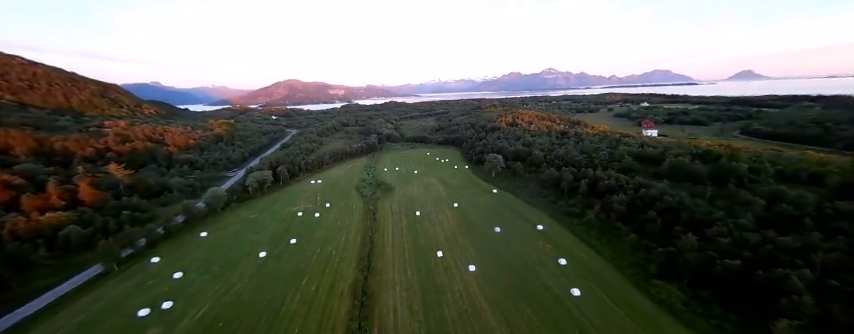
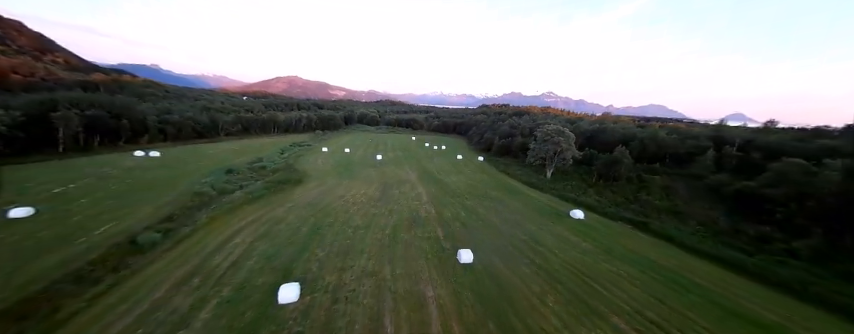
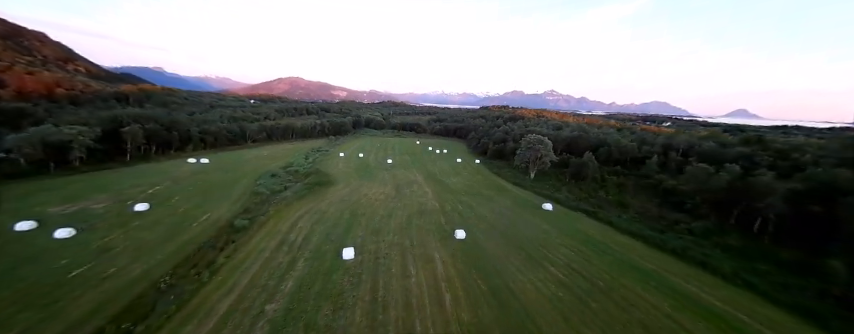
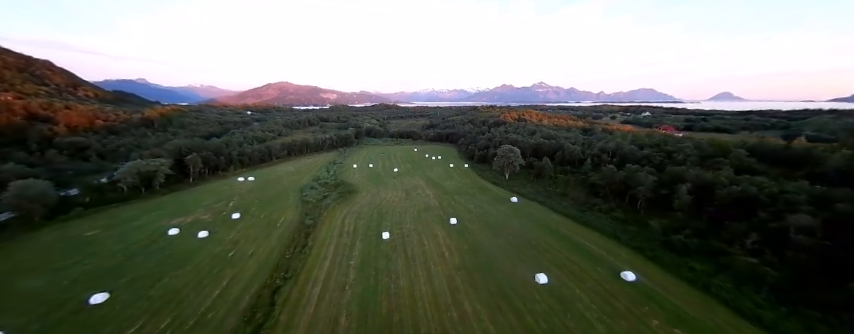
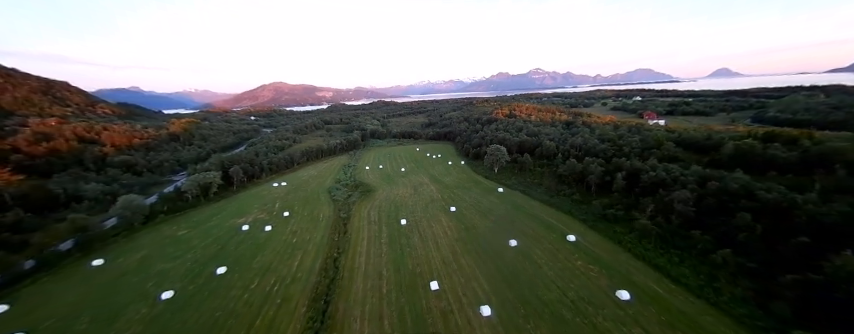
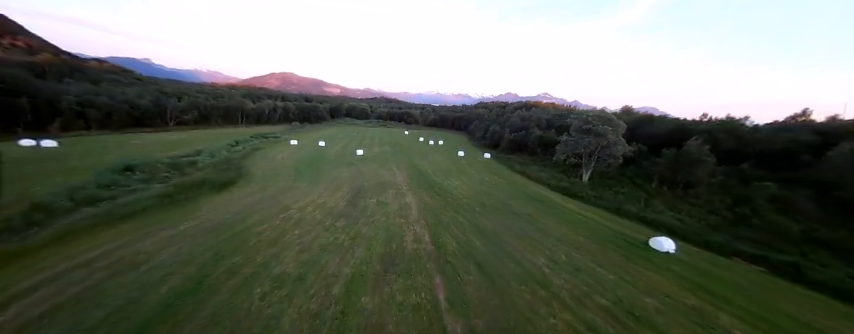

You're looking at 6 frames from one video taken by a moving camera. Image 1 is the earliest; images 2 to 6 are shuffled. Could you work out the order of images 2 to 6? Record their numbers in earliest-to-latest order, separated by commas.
5, 4, 3, 2, 6
